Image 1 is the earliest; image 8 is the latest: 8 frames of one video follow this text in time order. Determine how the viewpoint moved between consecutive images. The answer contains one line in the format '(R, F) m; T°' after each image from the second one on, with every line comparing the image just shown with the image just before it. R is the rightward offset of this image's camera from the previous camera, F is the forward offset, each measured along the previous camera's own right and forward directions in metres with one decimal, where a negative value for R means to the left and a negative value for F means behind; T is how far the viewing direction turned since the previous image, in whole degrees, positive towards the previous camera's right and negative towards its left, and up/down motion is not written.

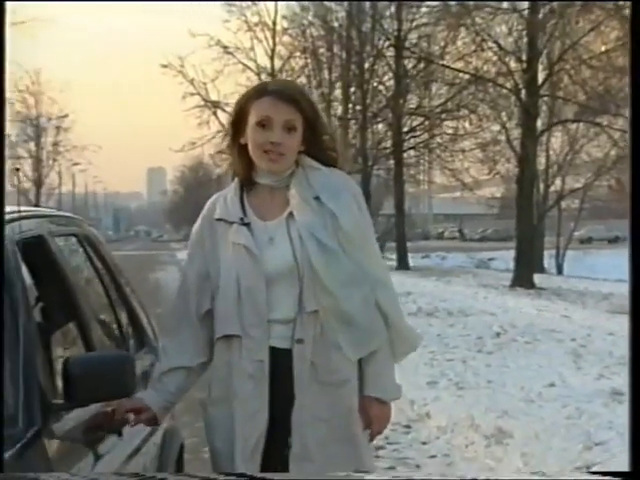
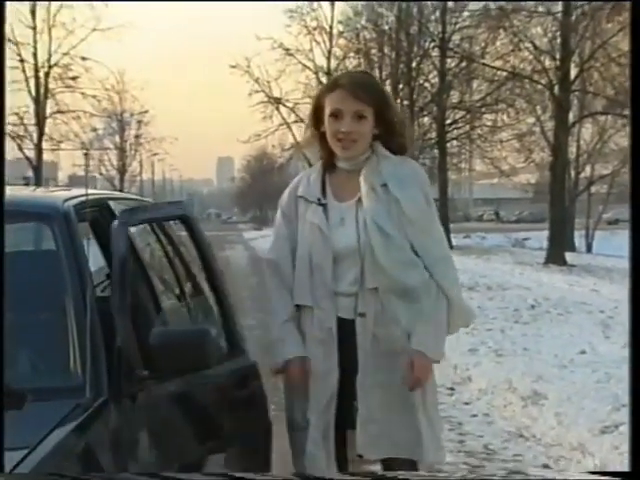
(-0.3, -0.3) m; -1°
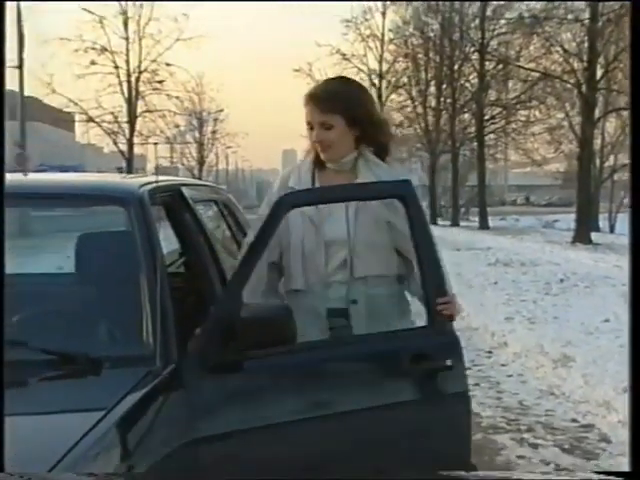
(-0.4, -0.4) m; -1°
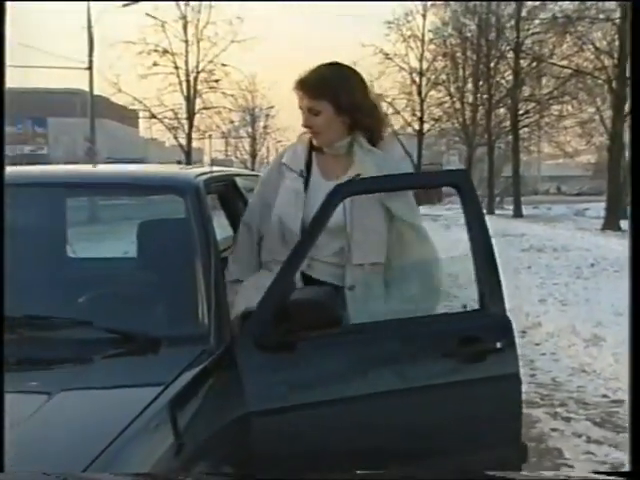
(-0.3, -0.2) m; -1°
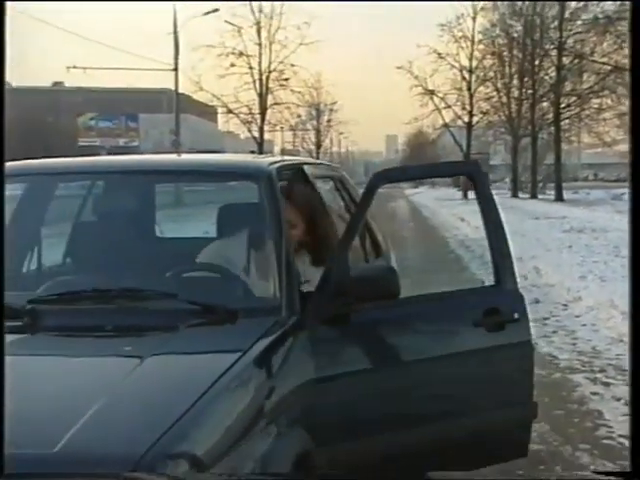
(-0.5, -0.4) m; -1°
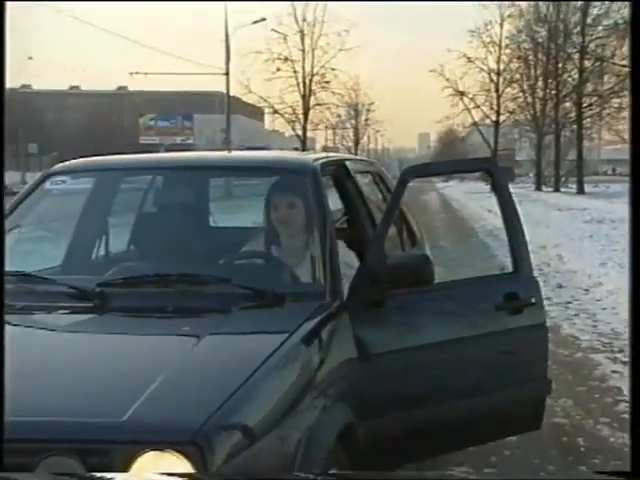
(-0.4, -0.3) m; -1°
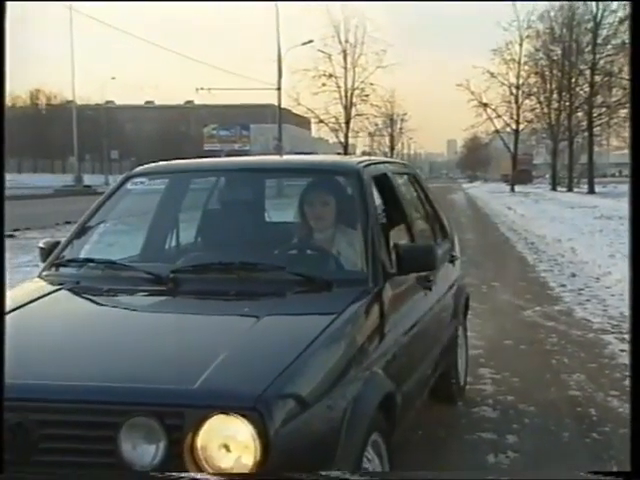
(-0.4, -0.6) m; -1°
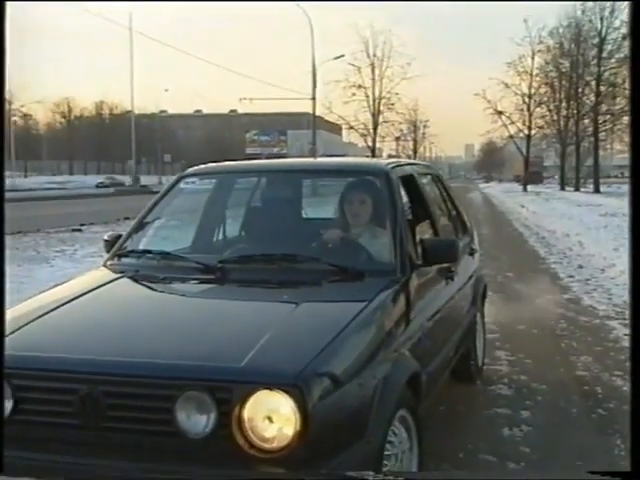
(-0.4, -0.5) m; 0°
